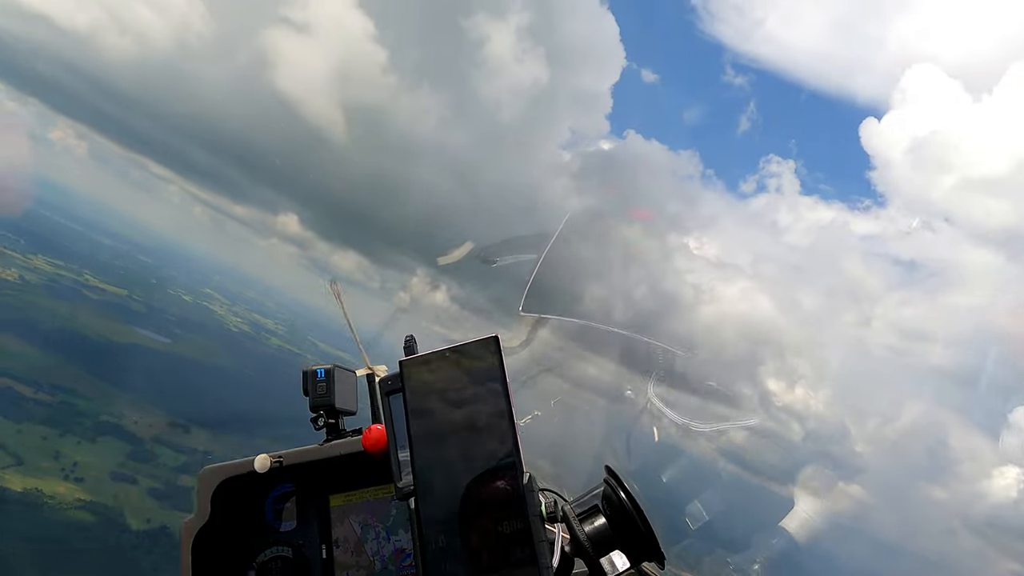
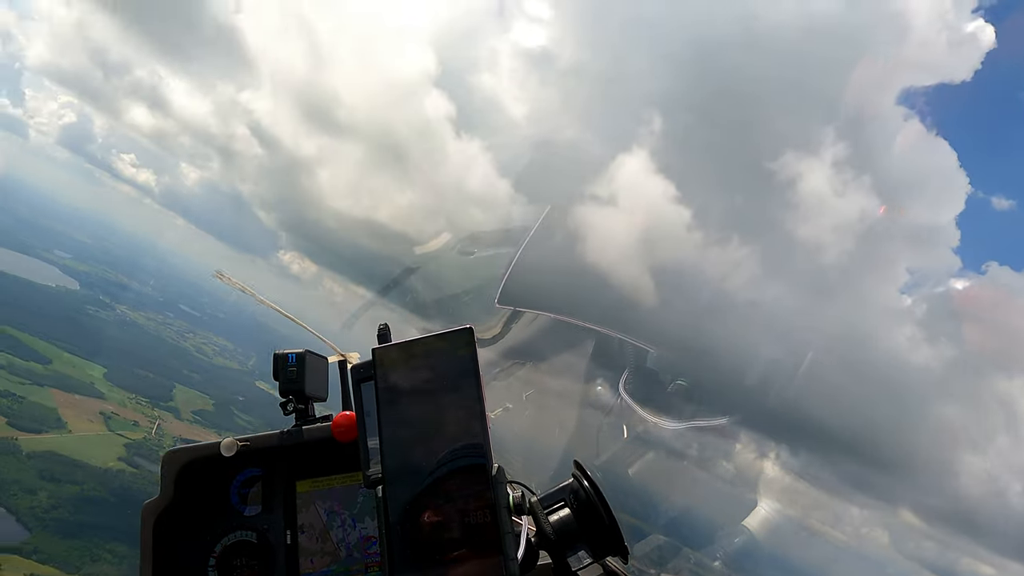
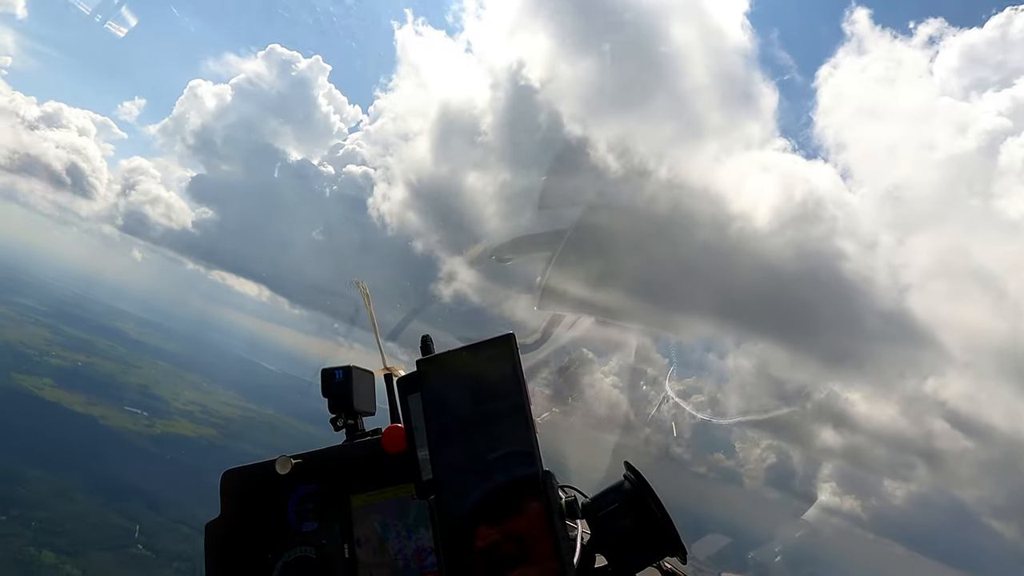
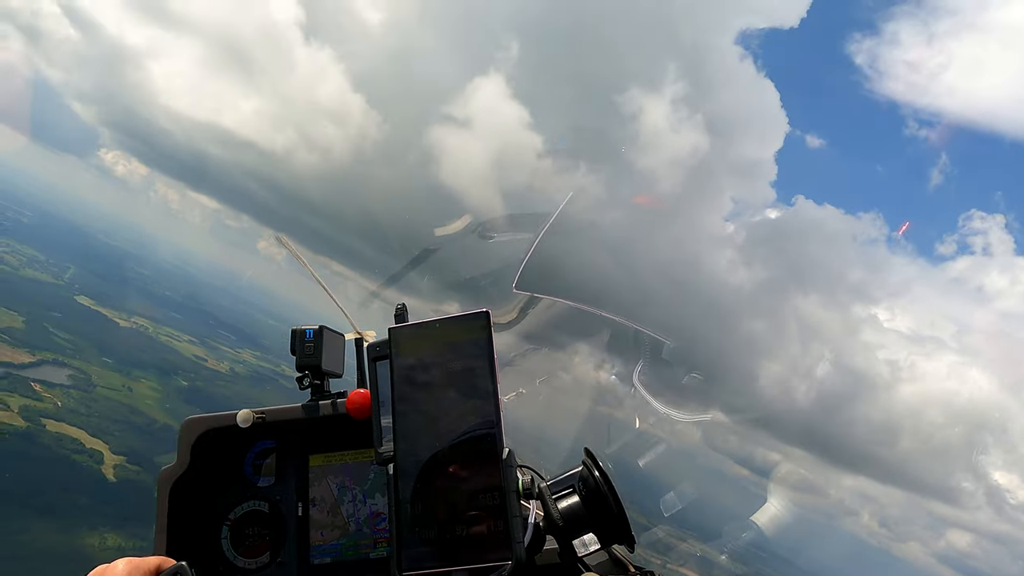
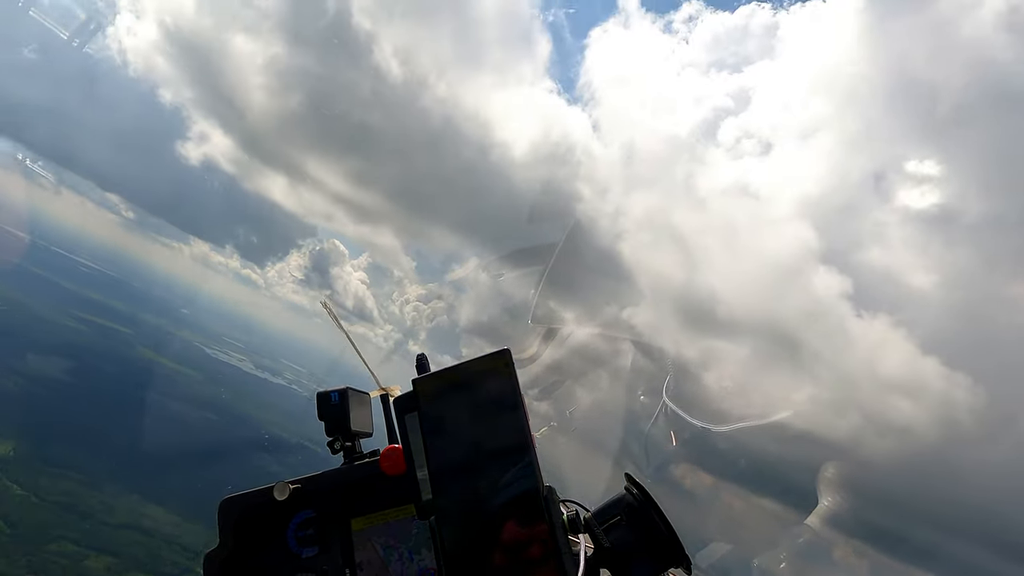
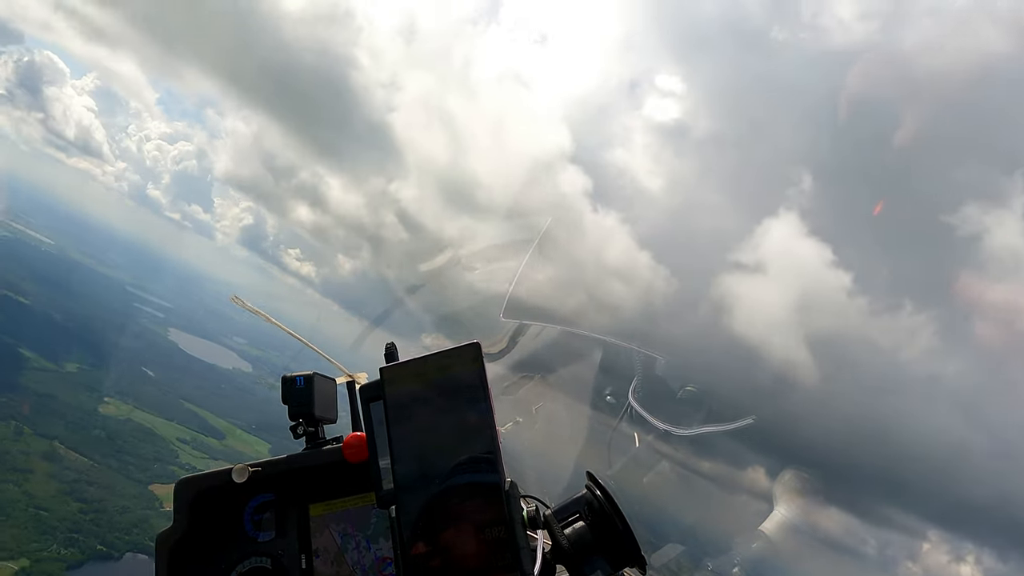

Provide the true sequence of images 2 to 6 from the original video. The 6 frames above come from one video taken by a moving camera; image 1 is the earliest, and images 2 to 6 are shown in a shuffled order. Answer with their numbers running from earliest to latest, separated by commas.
4, 2, 6, 5, 3
